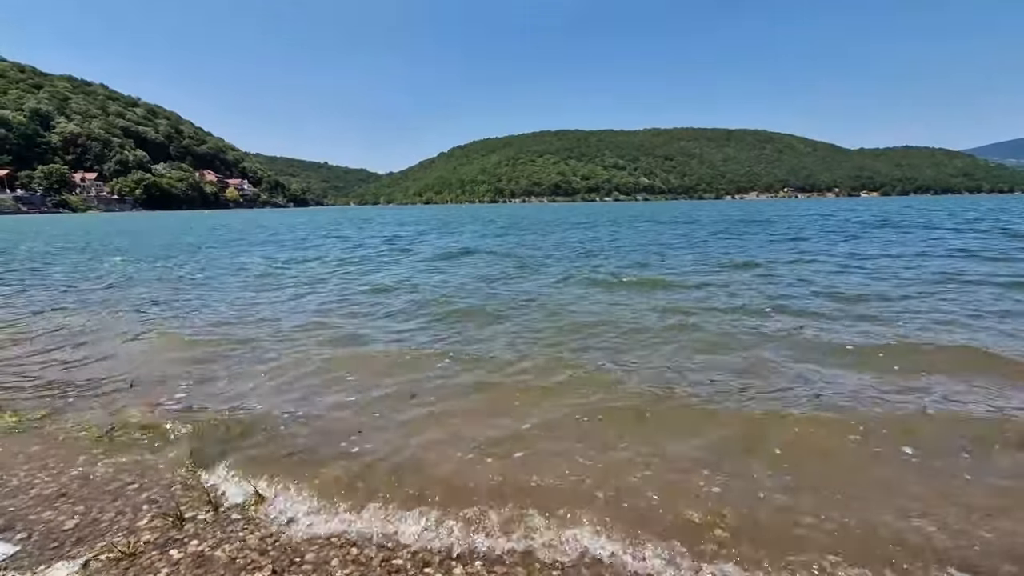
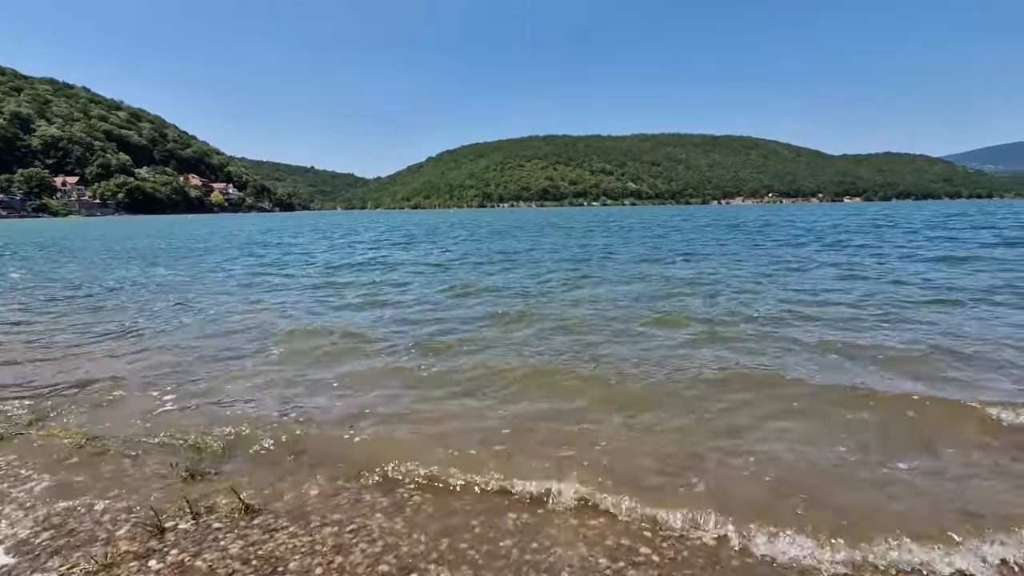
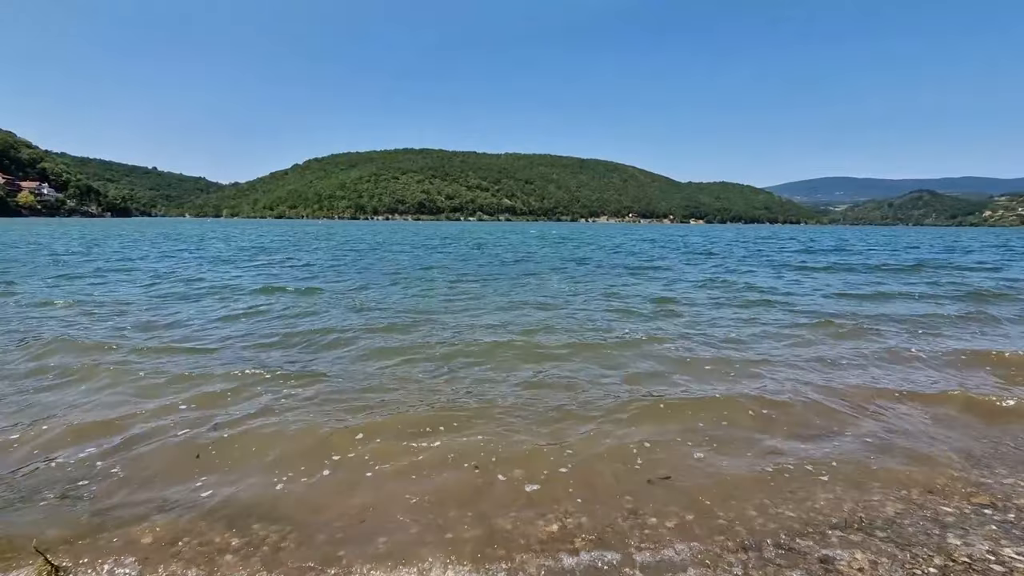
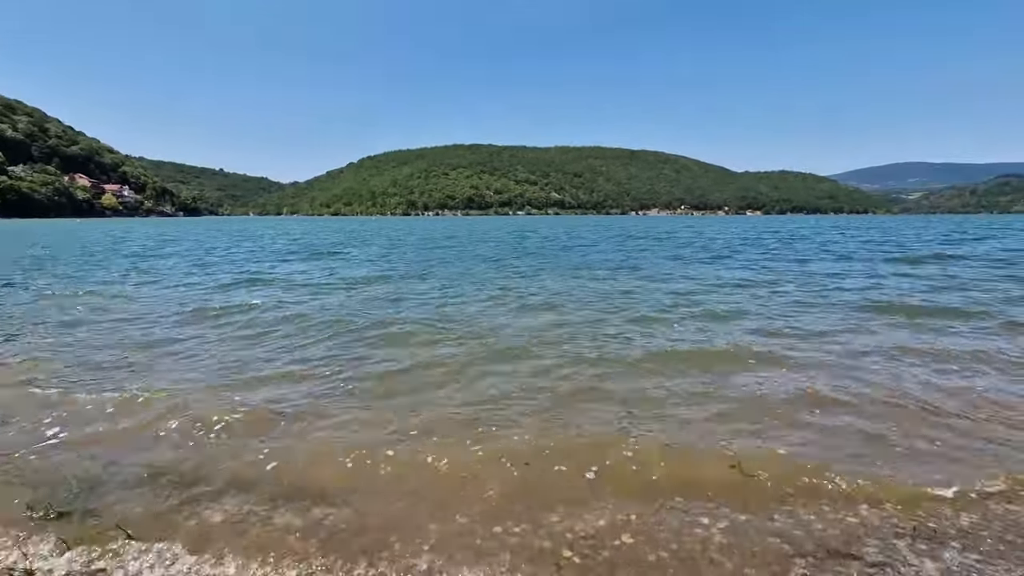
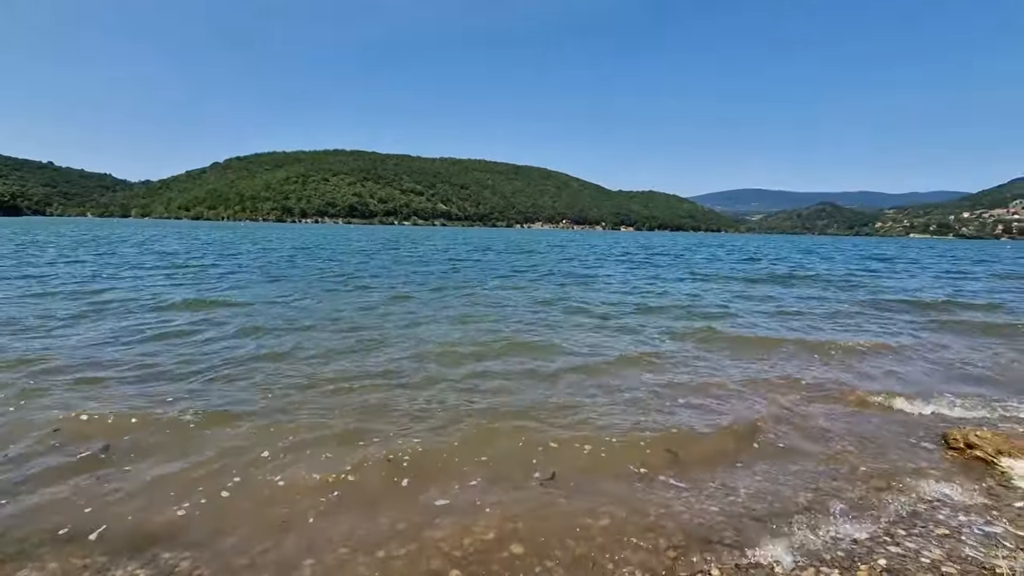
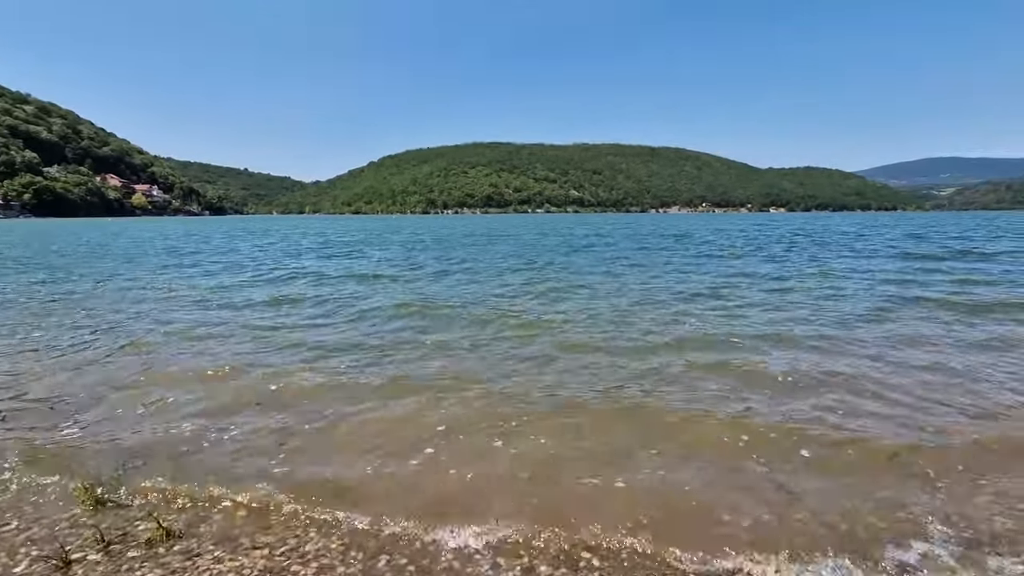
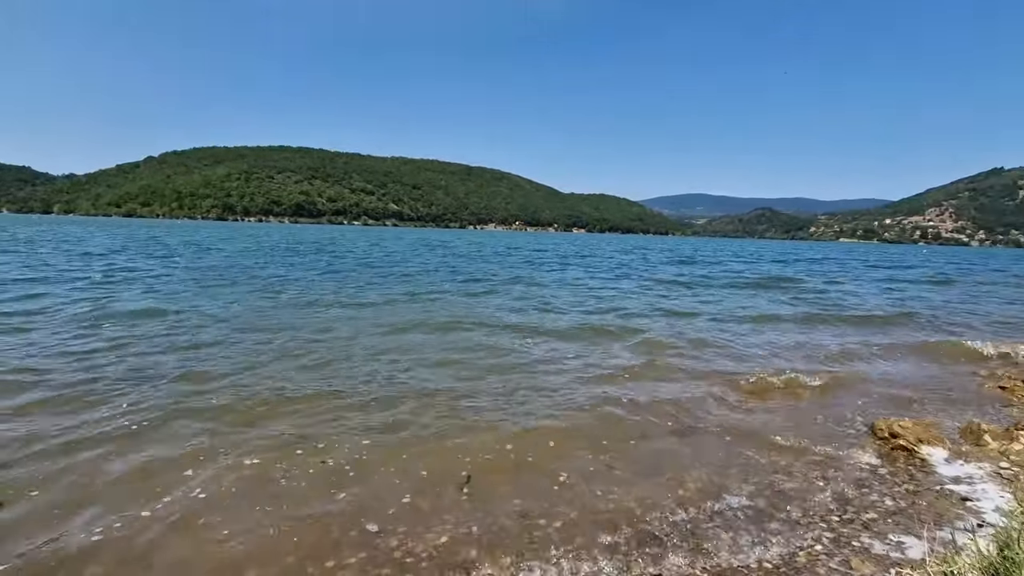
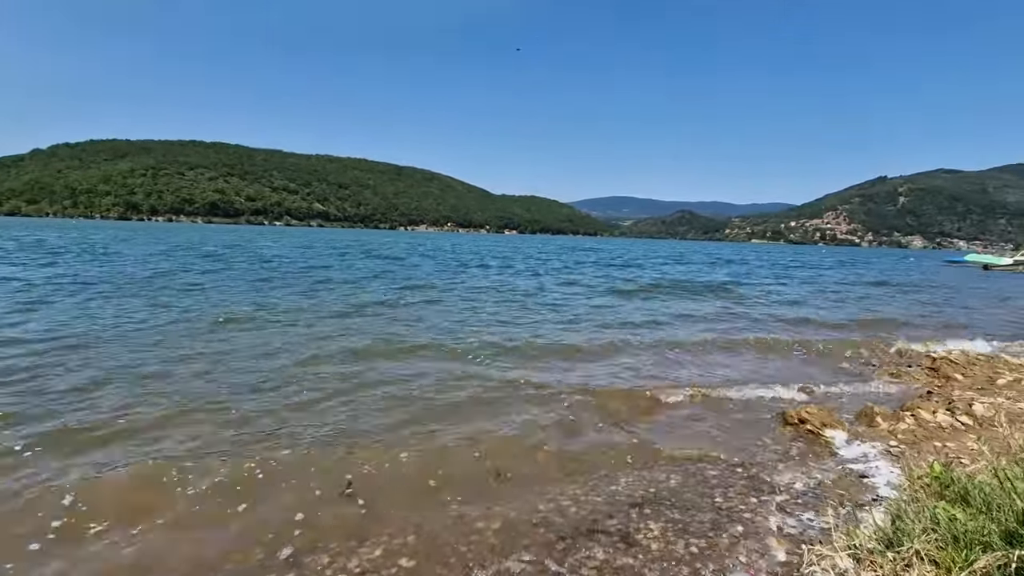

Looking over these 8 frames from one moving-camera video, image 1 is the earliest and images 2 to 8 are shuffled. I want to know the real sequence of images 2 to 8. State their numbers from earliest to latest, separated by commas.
2, 6, 4, 3, 5, 7, 8
